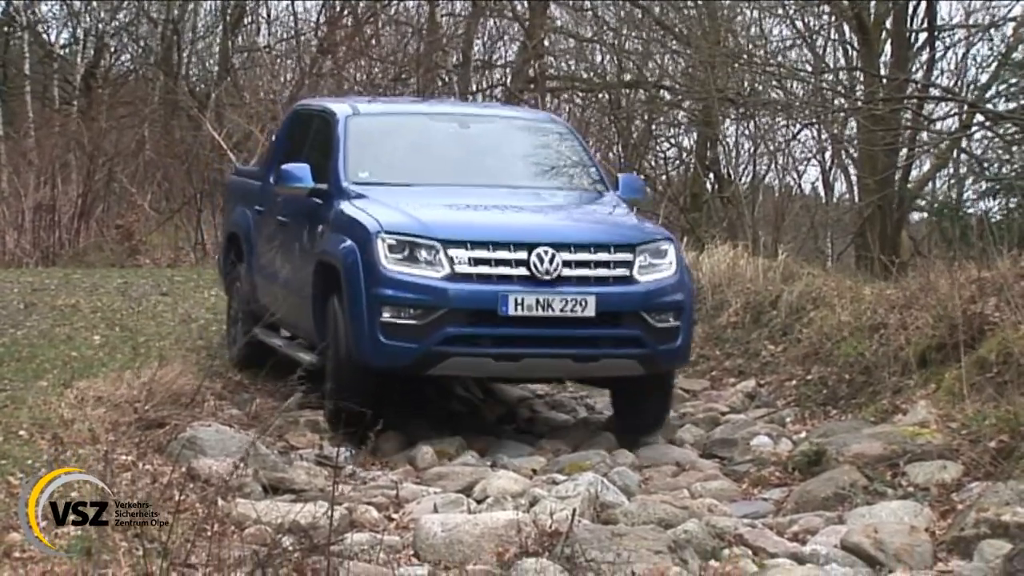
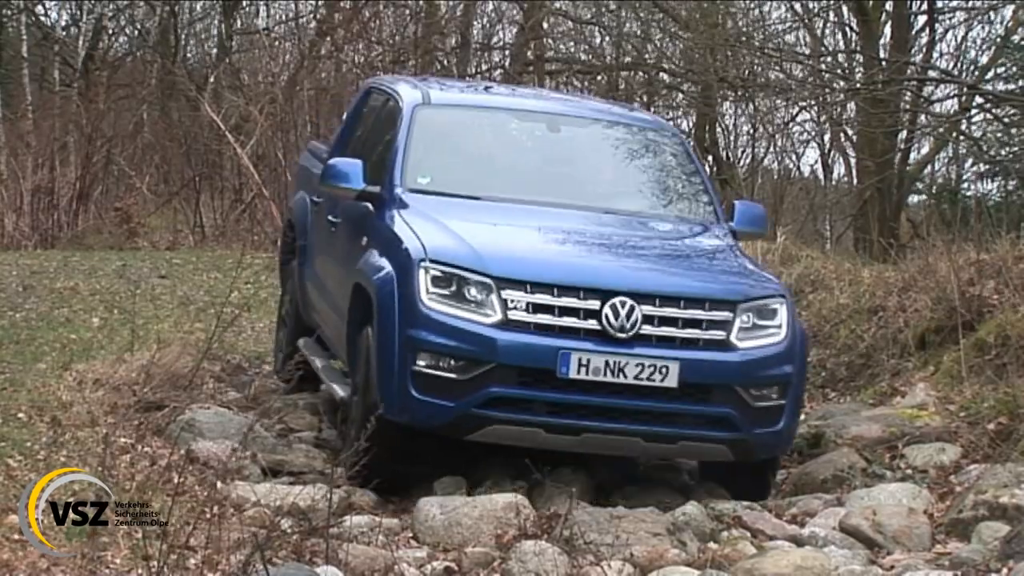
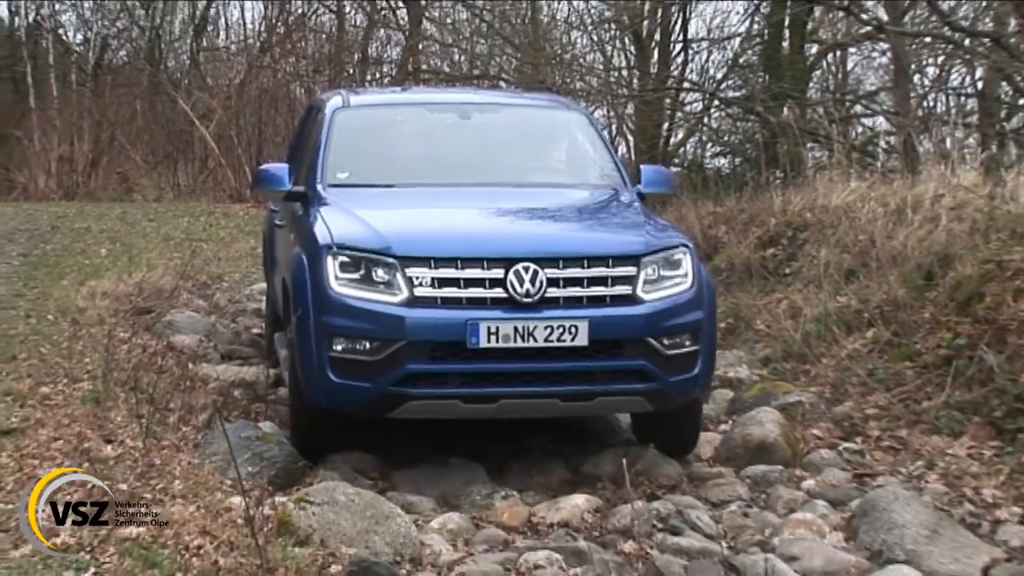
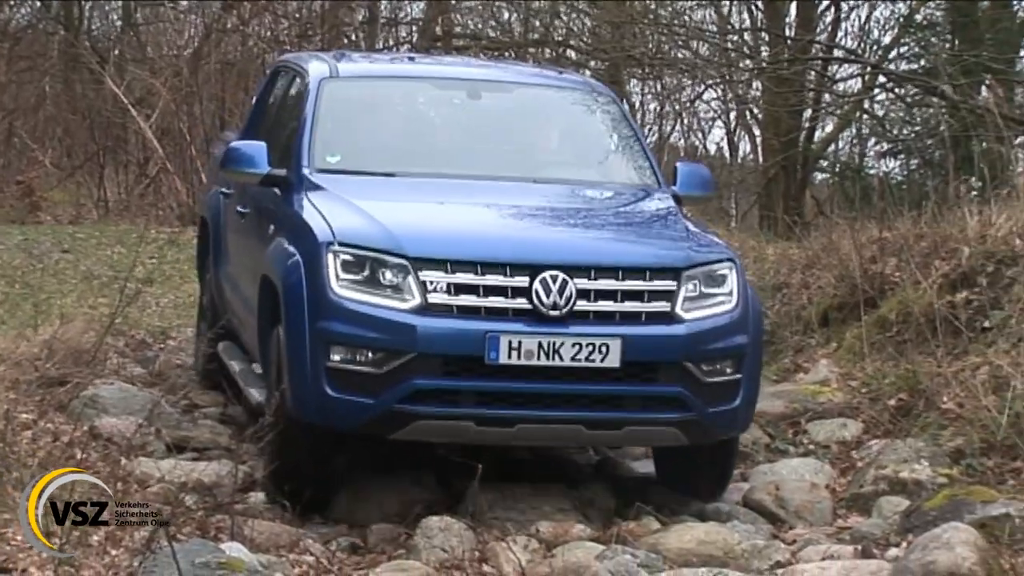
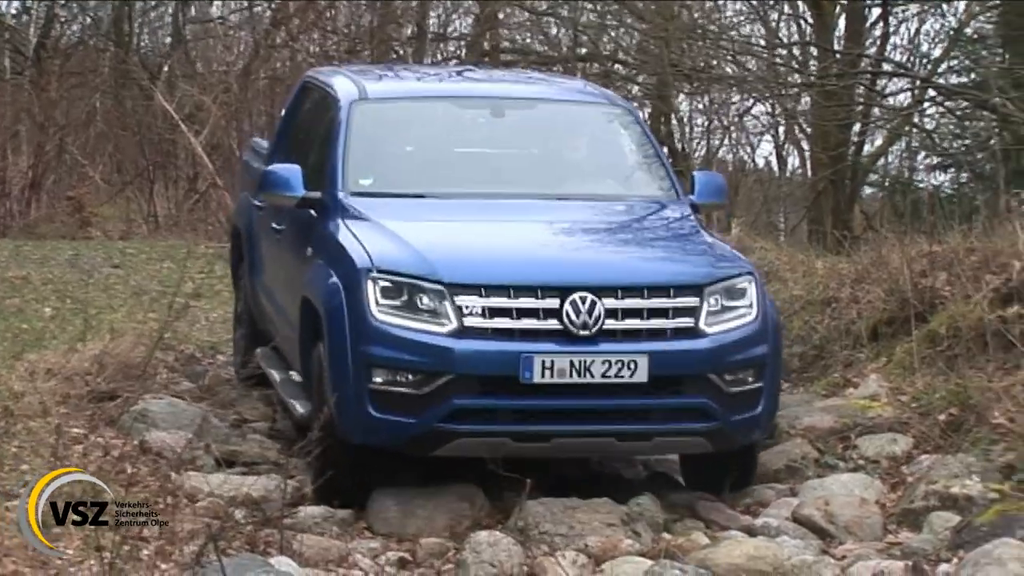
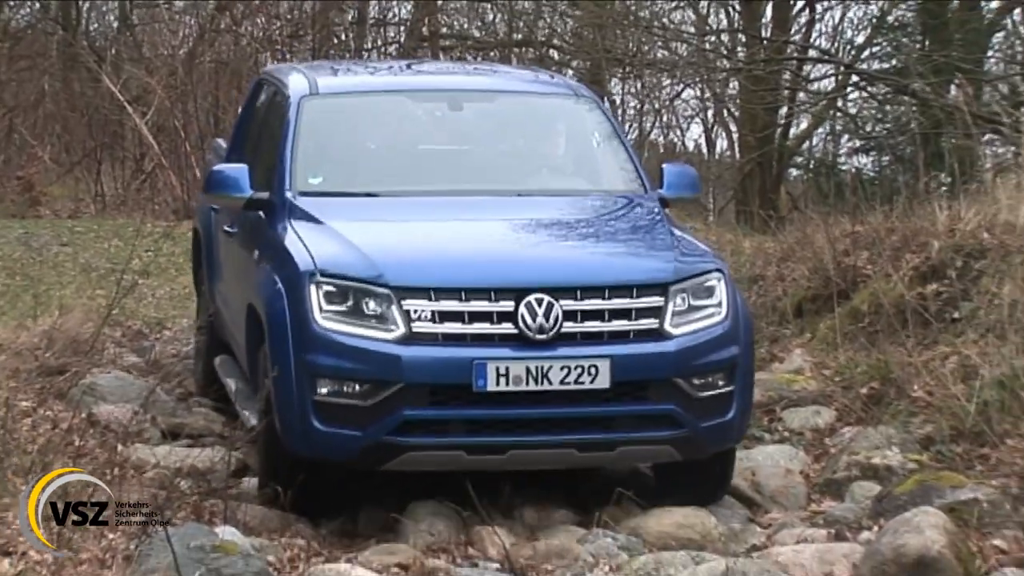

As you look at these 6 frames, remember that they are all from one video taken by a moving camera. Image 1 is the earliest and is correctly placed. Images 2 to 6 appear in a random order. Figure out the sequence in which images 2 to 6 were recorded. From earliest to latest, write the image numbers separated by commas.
2, 5, 4, 6, 3
